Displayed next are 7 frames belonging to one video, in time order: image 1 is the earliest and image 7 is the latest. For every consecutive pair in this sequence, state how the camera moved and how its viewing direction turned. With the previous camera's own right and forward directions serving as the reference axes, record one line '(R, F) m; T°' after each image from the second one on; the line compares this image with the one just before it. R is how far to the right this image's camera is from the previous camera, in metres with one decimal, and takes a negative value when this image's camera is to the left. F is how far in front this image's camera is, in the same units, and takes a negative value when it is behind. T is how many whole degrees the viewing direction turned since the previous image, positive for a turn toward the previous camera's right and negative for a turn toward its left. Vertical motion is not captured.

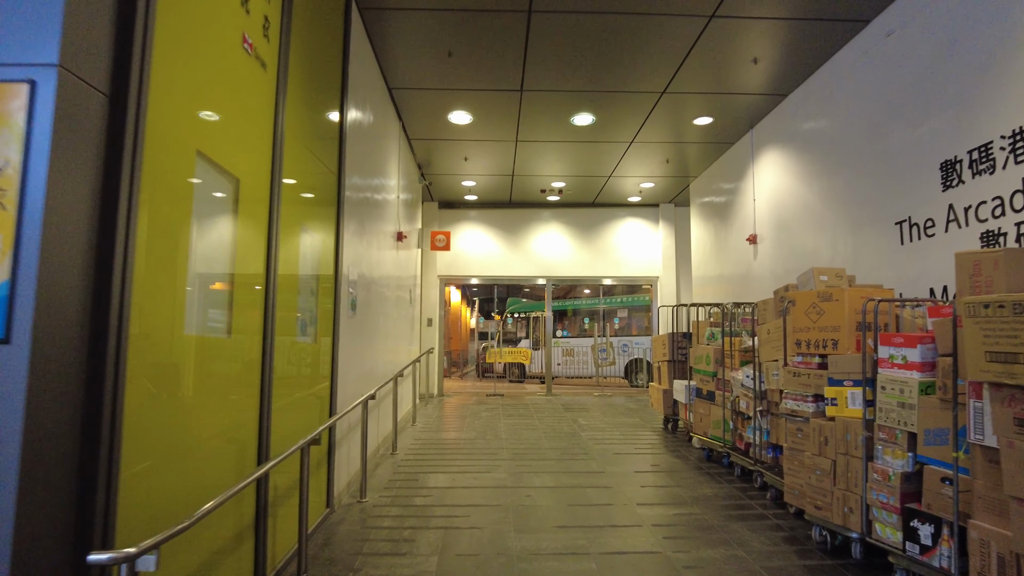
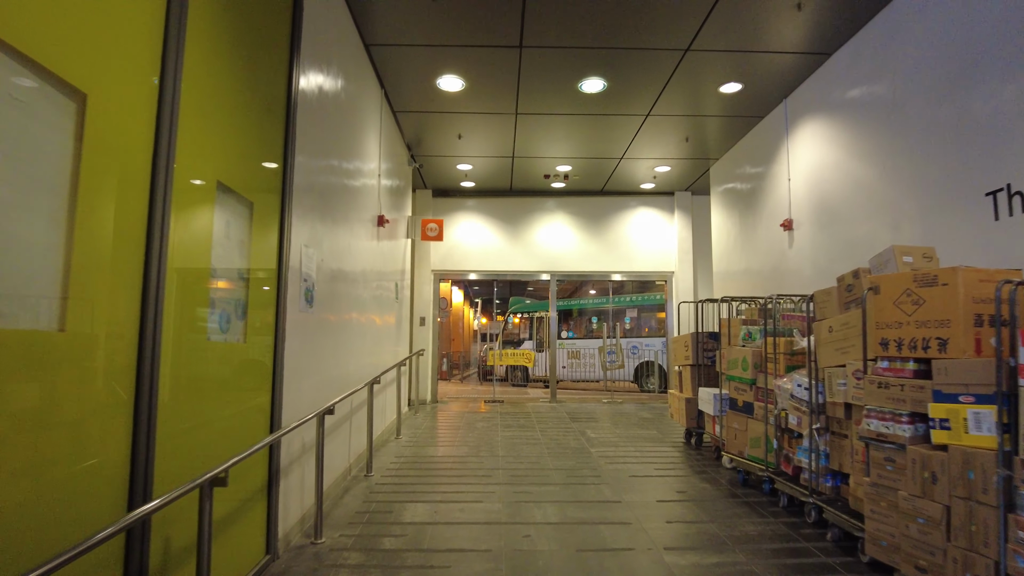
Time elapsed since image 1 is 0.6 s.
(0.0, +0.8) m; 0°
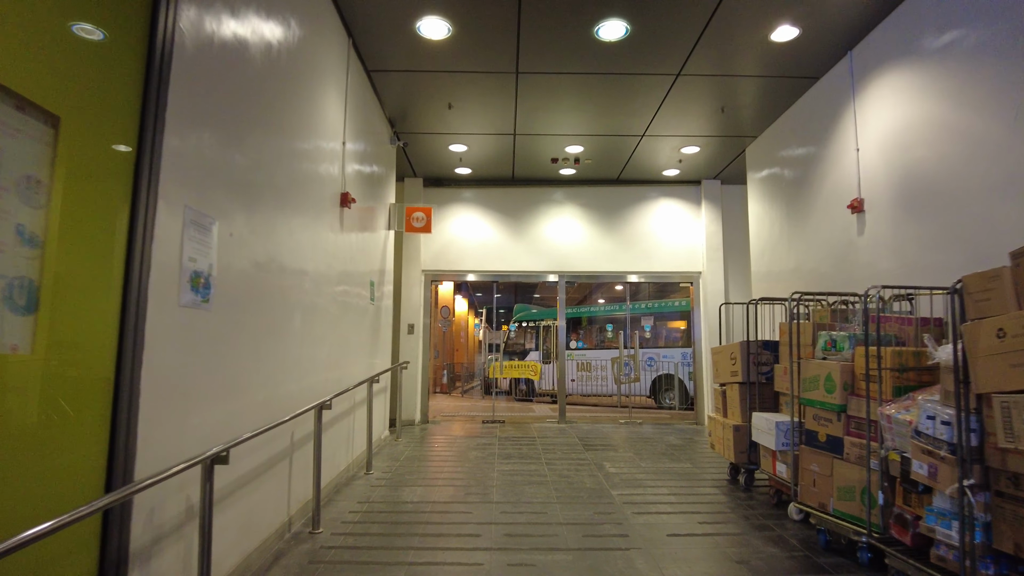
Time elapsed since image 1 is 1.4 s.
(+0.1, +1.1) m; -1°
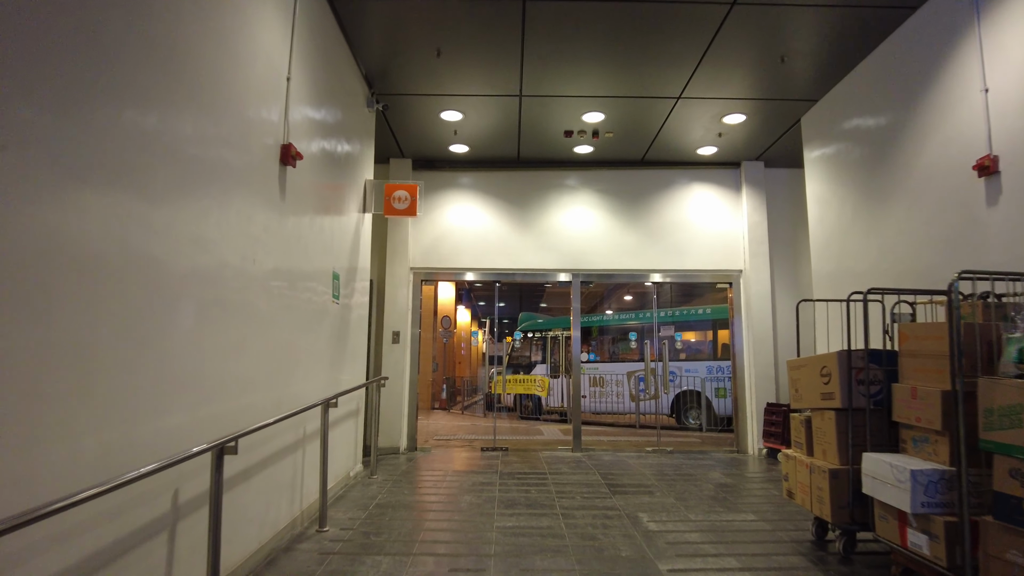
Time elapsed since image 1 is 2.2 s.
(0.0, +1.1) m; 0°
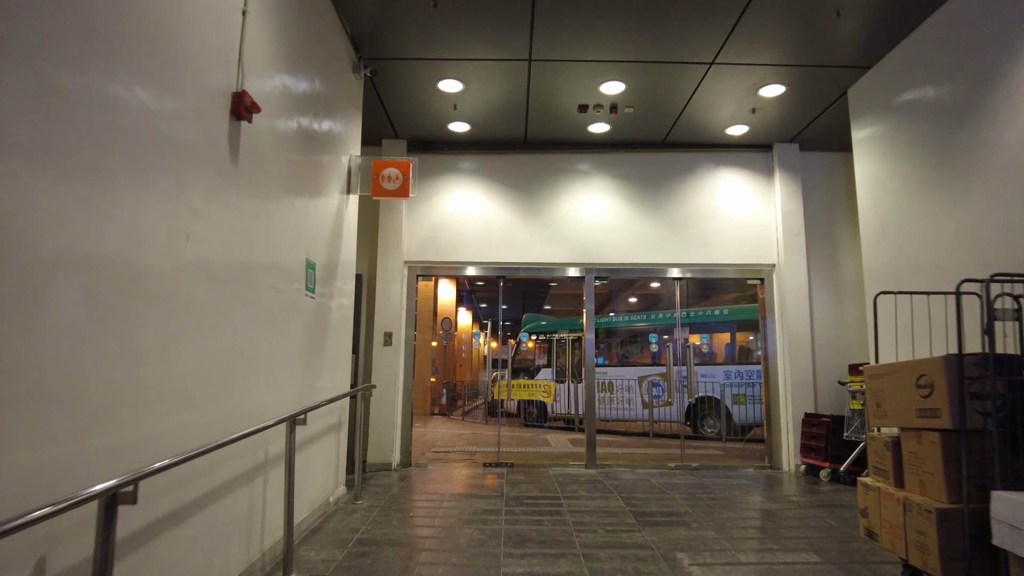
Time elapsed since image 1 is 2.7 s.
(0.0, +0.6) m; 0°
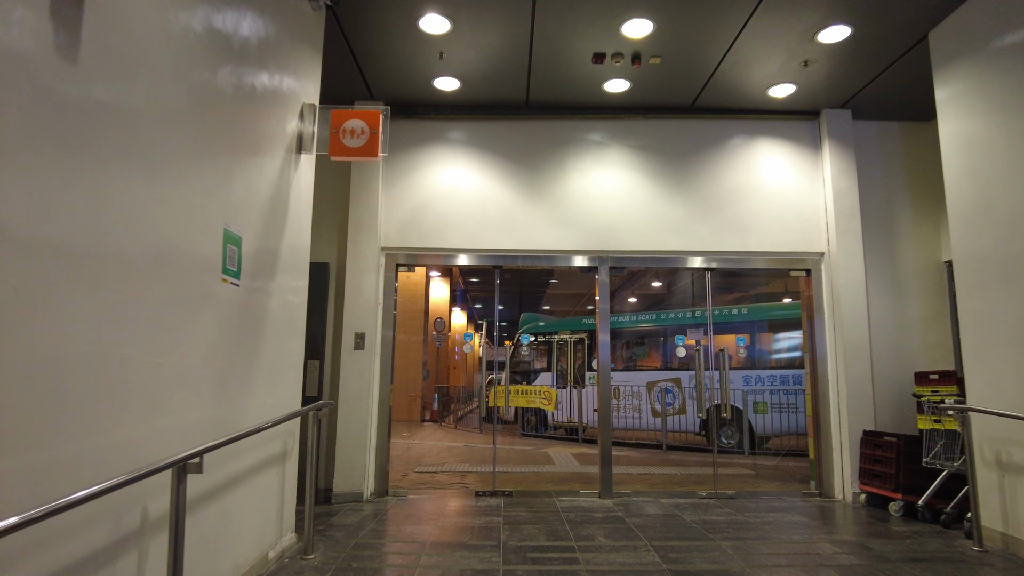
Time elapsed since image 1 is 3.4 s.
(0.0, +0.9) m; 0°
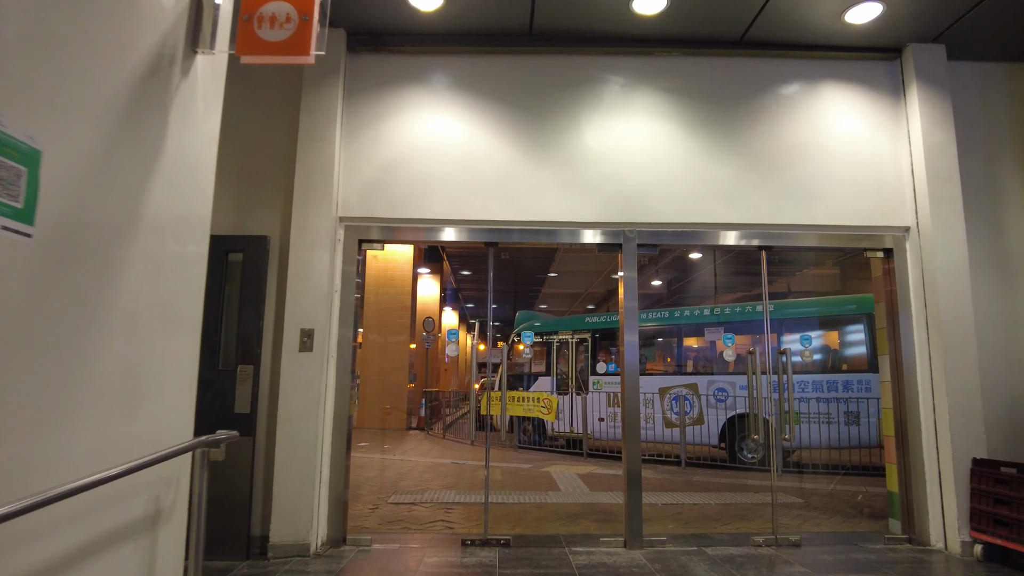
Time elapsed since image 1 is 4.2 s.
(0.0, +1.0) m; +1°
